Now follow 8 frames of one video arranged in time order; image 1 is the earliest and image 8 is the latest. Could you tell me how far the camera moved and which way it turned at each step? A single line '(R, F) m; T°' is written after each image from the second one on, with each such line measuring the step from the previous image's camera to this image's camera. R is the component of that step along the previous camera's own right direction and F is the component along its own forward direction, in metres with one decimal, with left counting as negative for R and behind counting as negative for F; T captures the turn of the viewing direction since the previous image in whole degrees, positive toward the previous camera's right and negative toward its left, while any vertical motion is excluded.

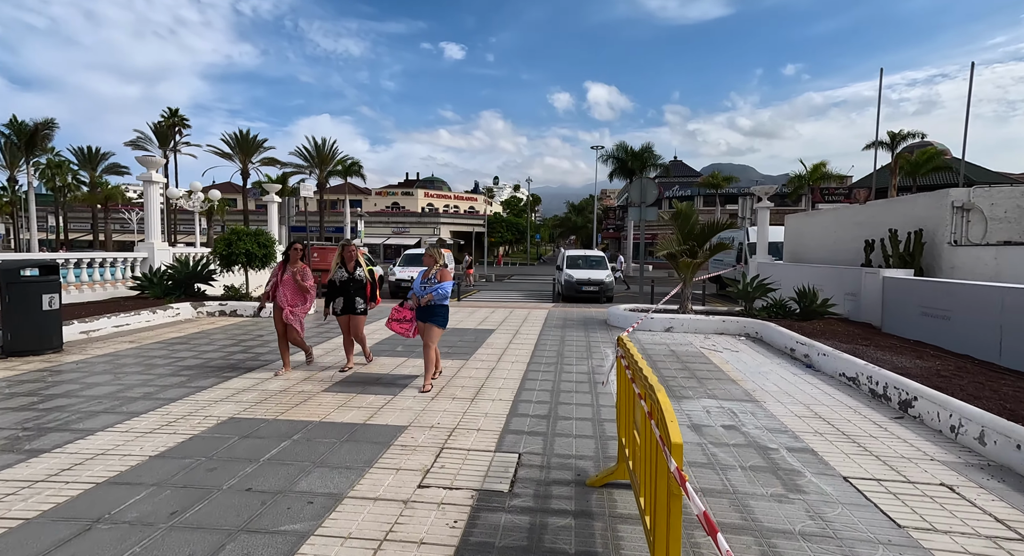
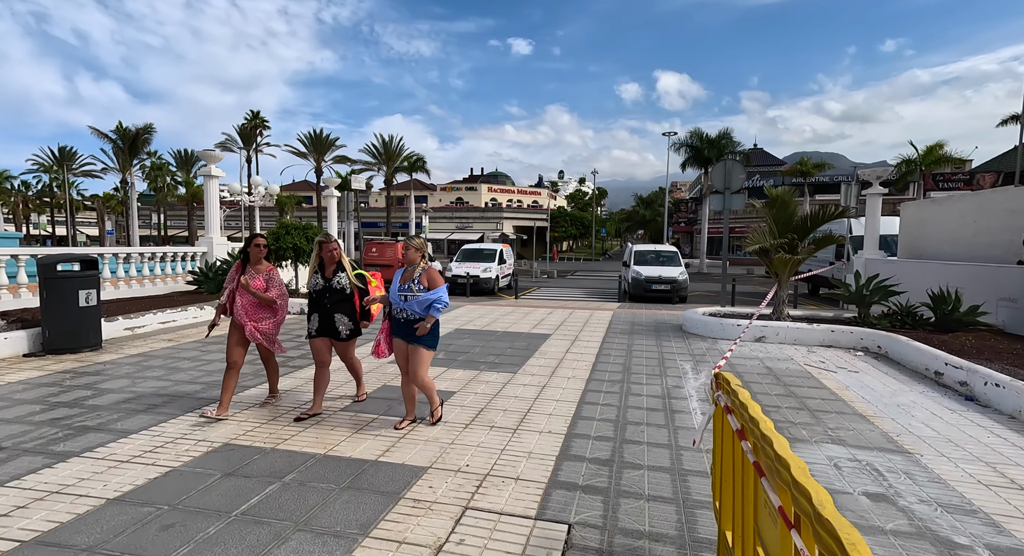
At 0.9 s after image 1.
(+0.1, +1.2) m; -7°
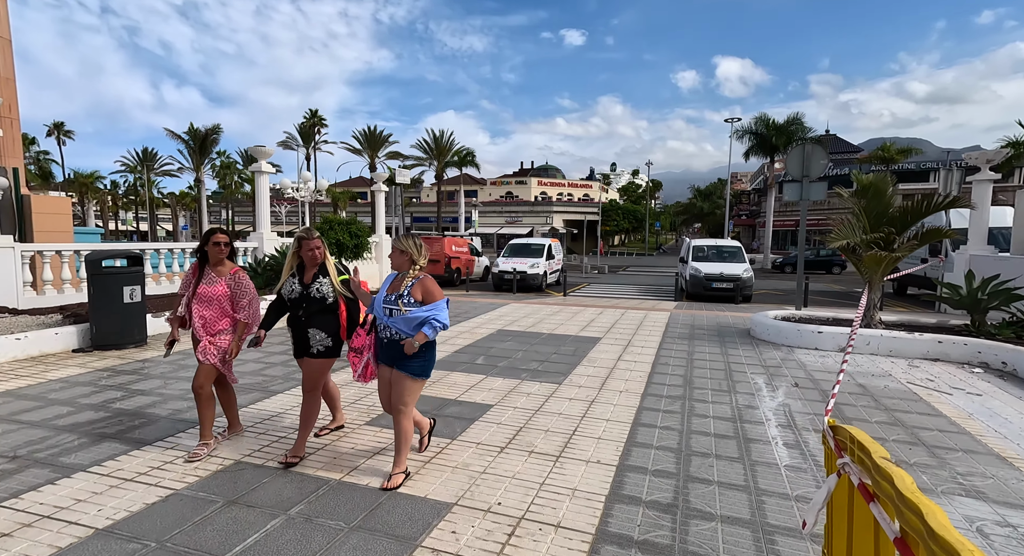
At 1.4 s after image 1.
(+0.1, +0.7) m; -5°
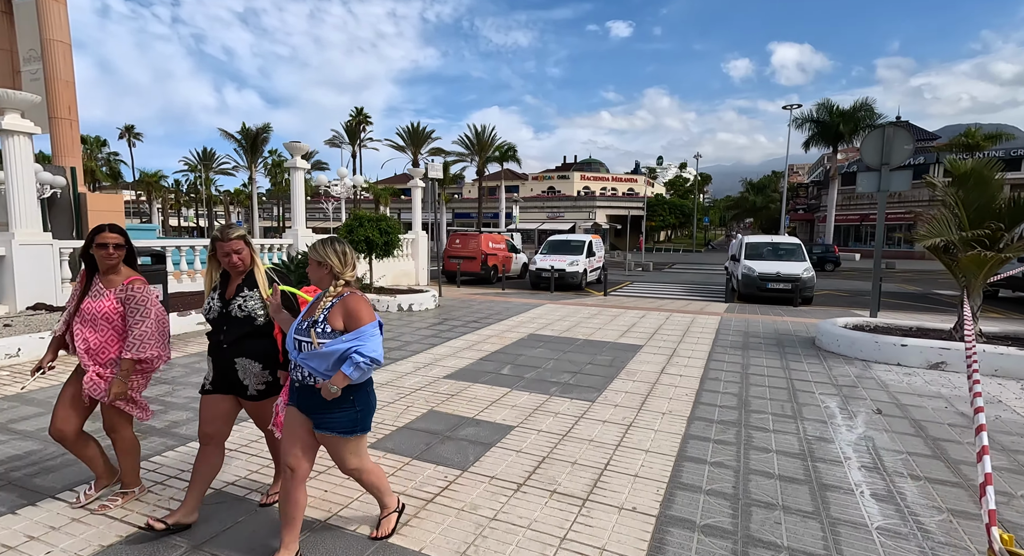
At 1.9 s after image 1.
(+0.2, +0.7) m; -5°
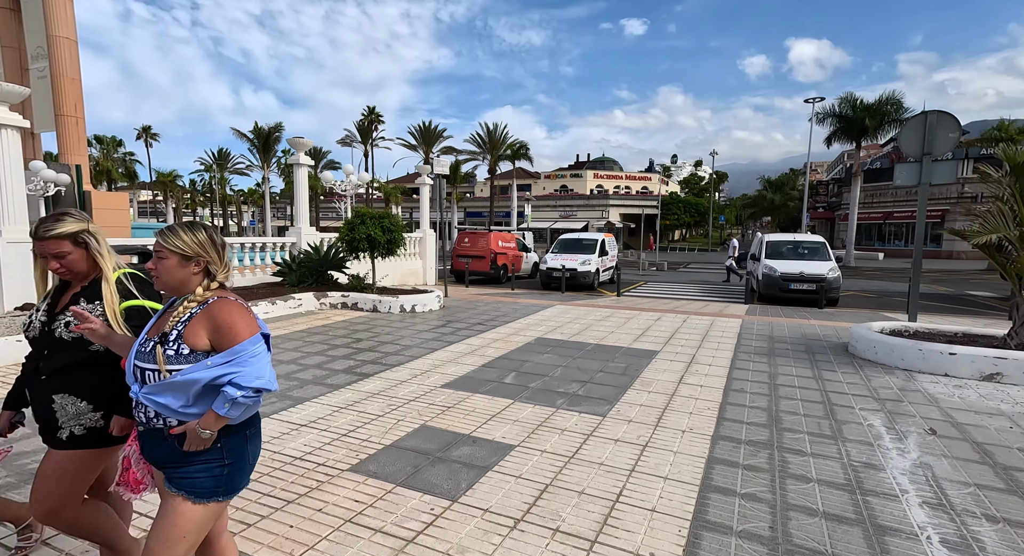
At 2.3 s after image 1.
(+0.1, +0.5) m; -1°
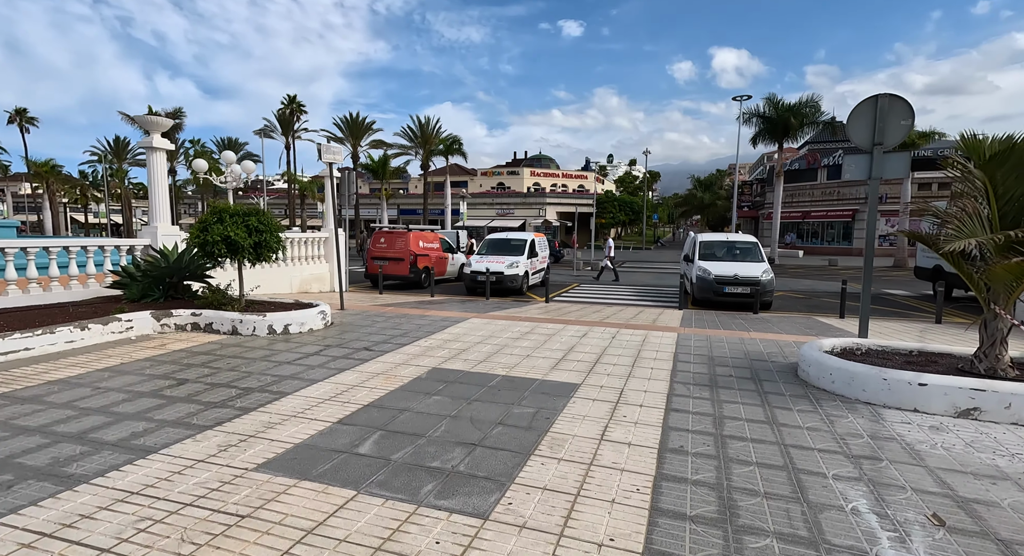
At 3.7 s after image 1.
(+0.6, +1.5) m; +6°
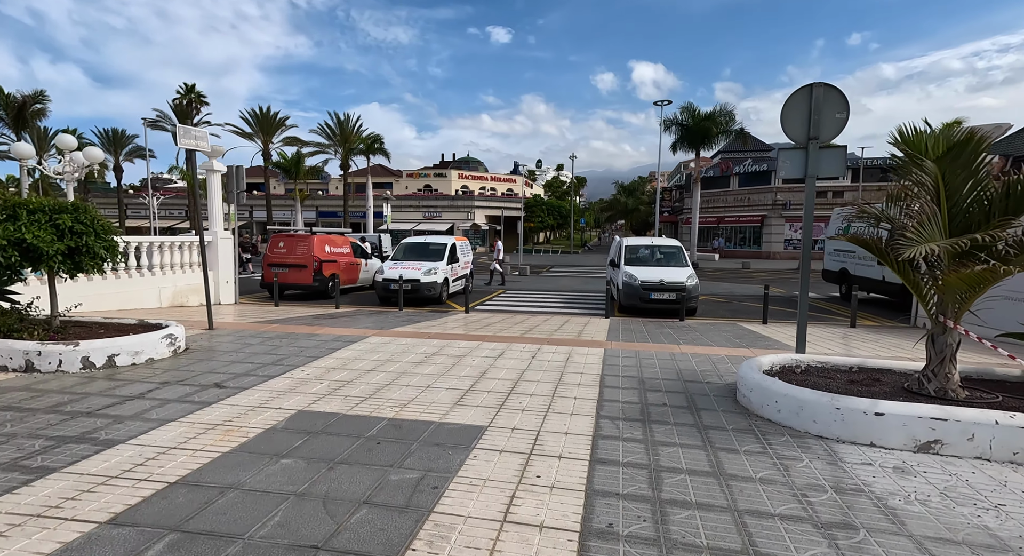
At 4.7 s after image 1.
(+0.4, +1.2) m; +7°
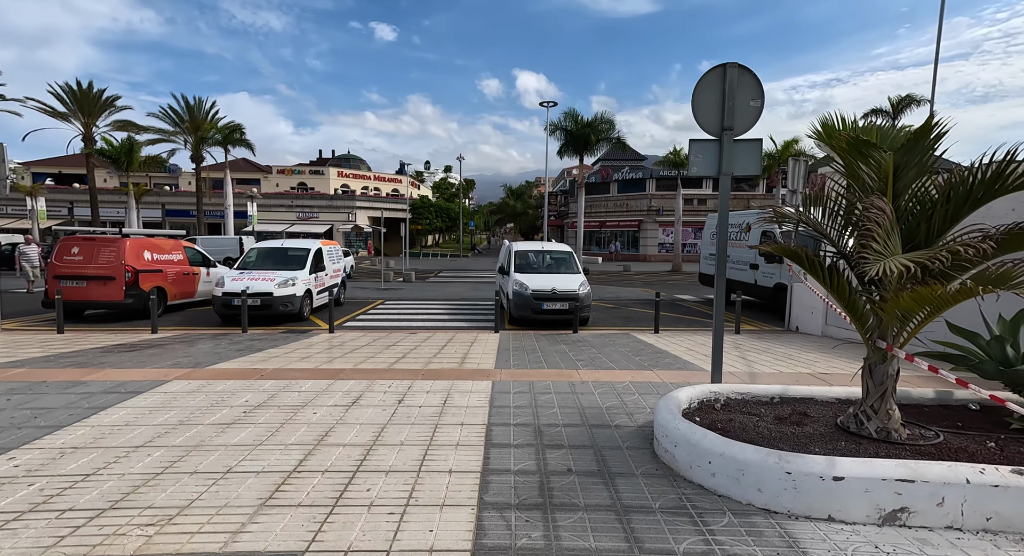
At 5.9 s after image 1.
(+0.3, +1.6) m; +12°
